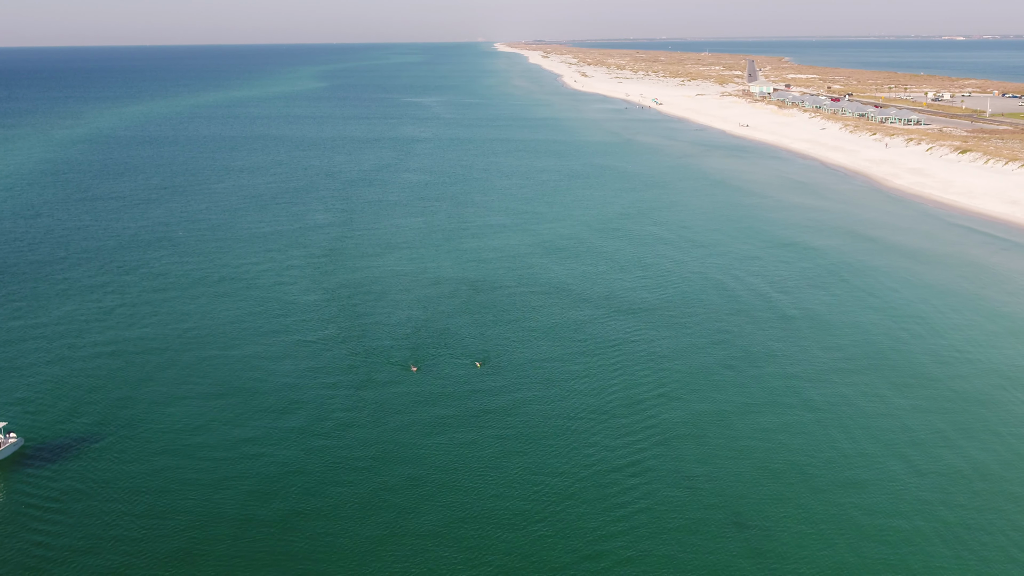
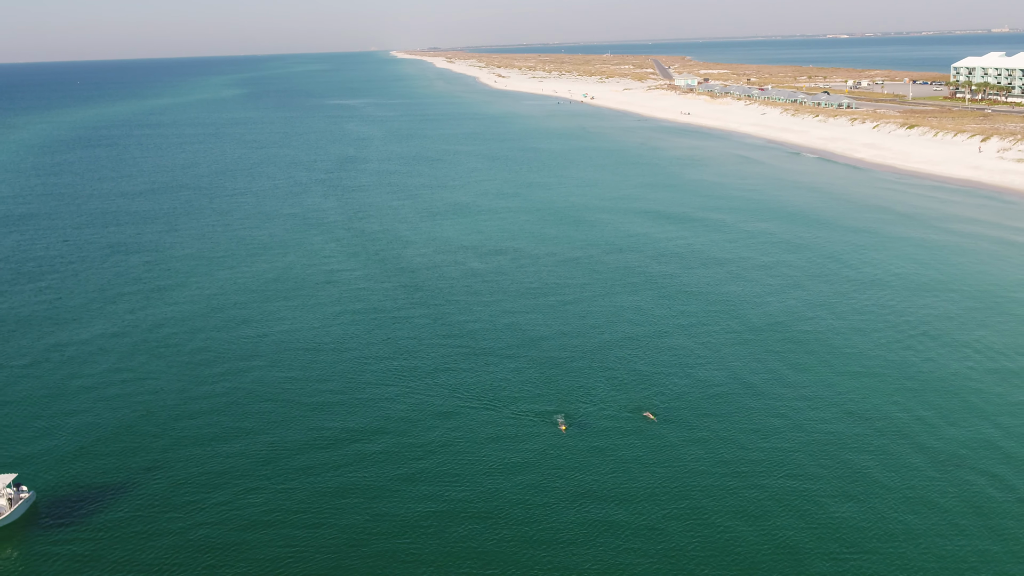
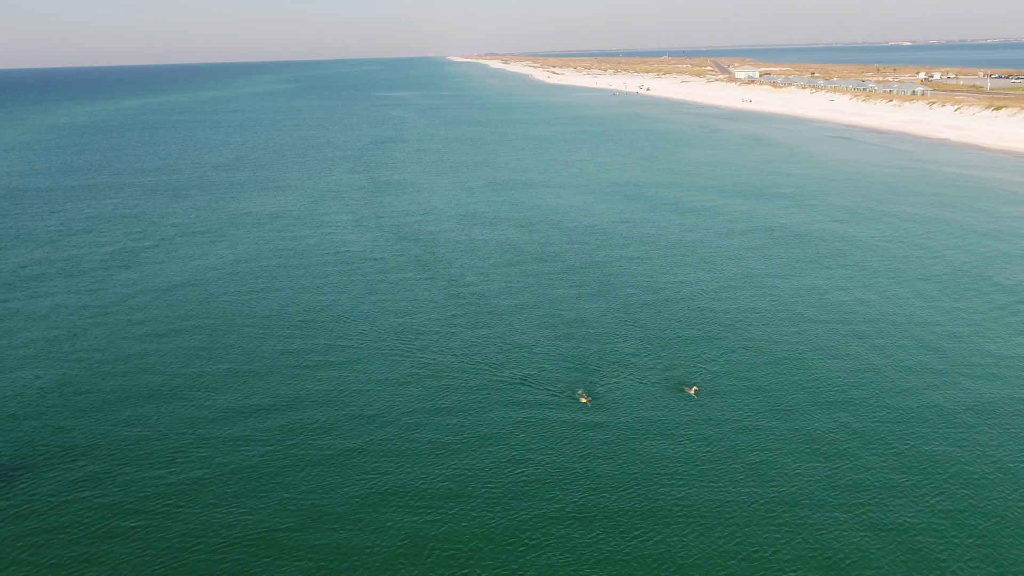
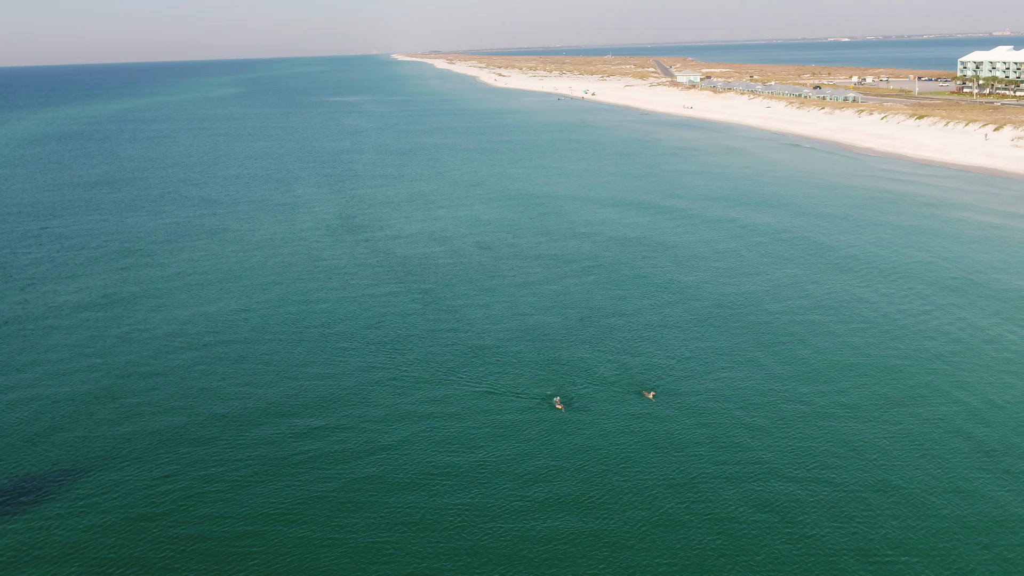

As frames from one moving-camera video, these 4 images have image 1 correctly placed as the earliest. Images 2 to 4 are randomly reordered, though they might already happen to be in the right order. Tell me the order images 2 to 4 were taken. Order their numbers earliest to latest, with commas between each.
3, 4, 2
